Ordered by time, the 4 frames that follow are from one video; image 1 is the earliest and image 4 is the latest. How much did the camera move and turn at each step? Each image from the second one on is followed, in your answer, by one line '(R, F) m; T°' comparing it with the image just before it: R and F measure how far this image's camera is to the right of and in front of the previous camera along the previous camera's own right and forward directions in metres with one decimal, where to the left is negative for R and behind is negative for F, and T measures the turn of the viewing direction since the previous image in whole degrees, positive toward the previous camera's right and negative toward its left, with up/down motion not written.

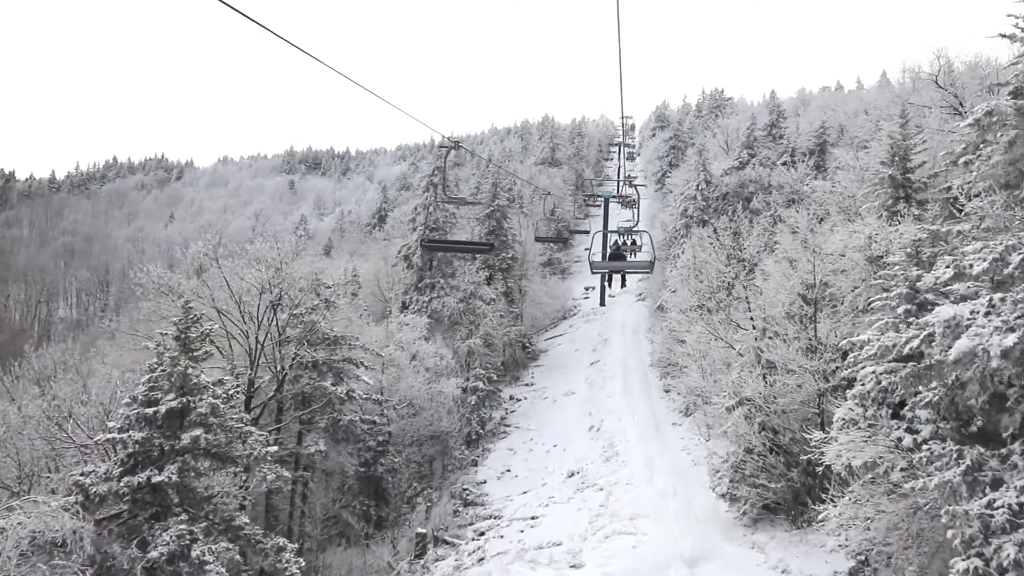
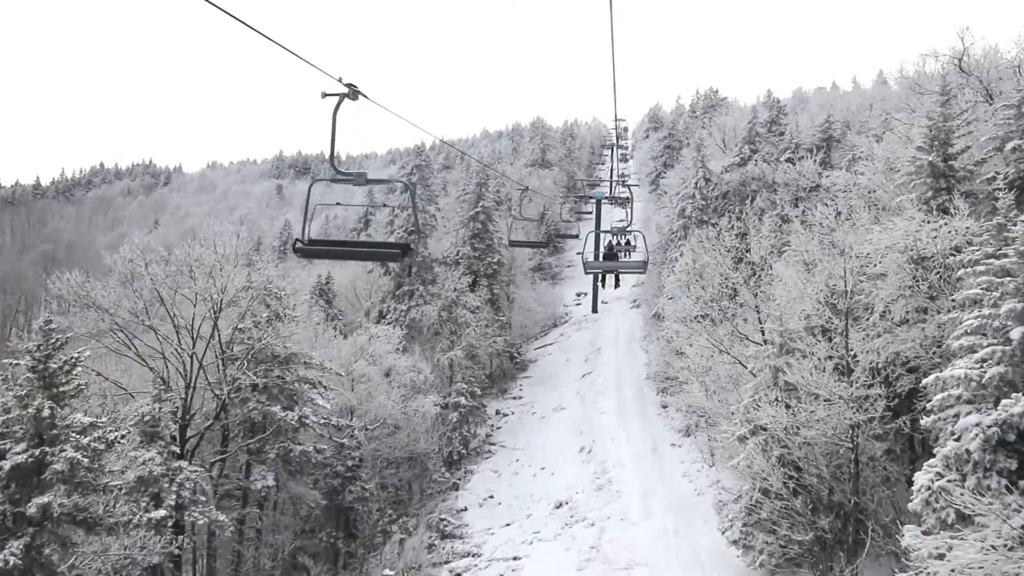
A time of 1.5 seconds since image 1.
(+0.3, +2.6) m; 0°
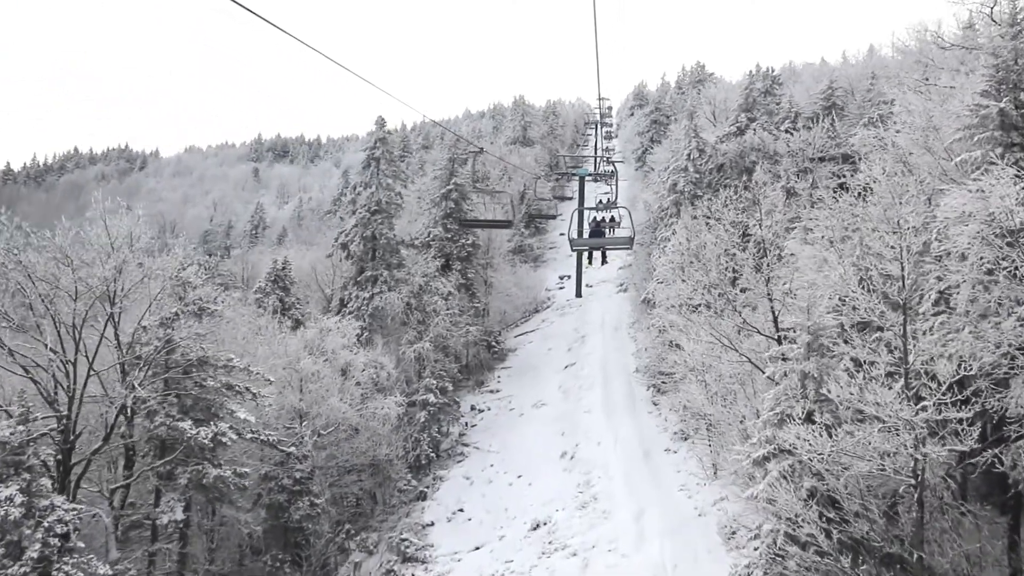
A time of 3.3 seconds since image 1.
(+0.4, +3.2) m; +1°
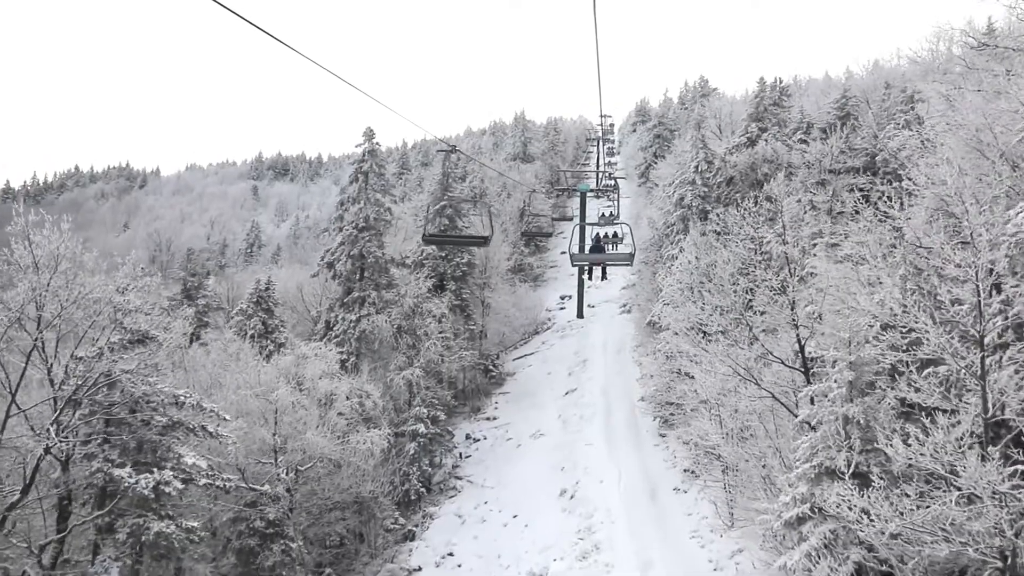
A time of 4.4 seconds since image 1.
(+0.2, +1.9) m; 0°
